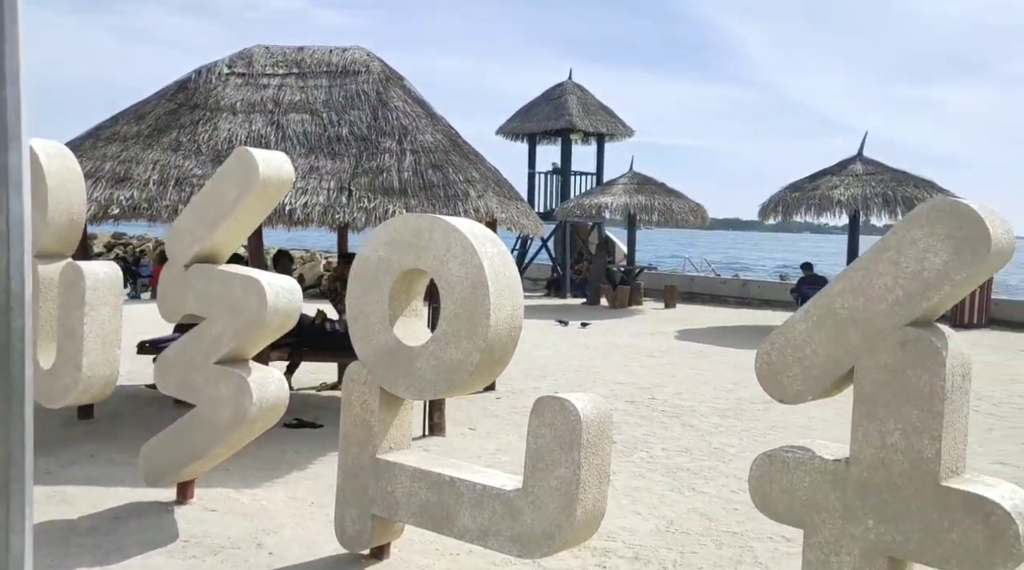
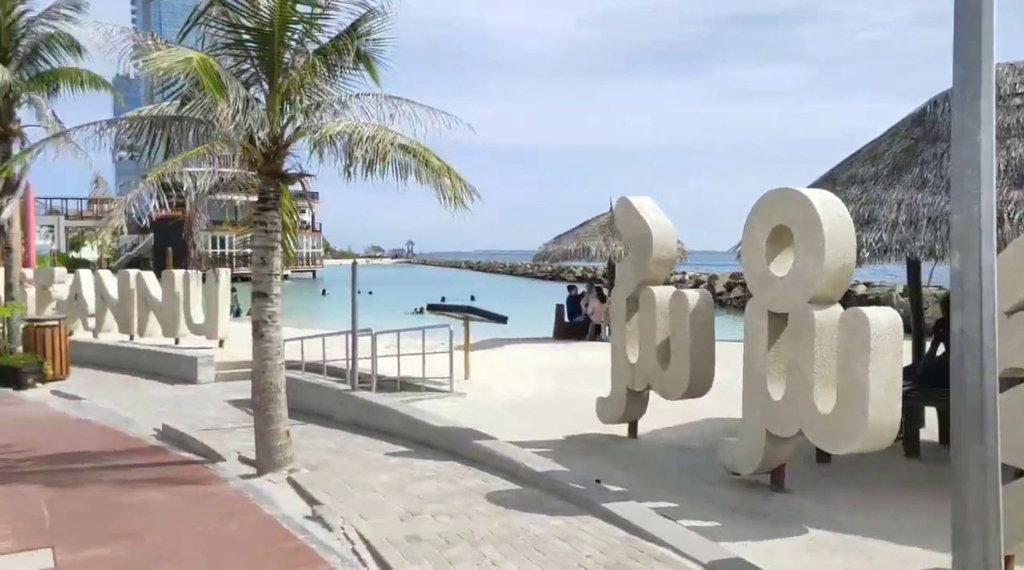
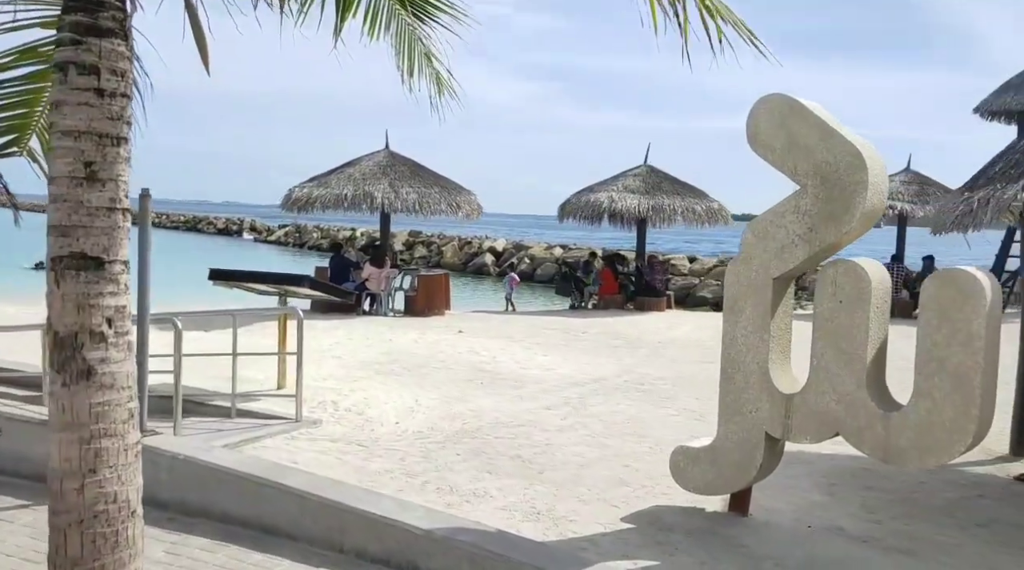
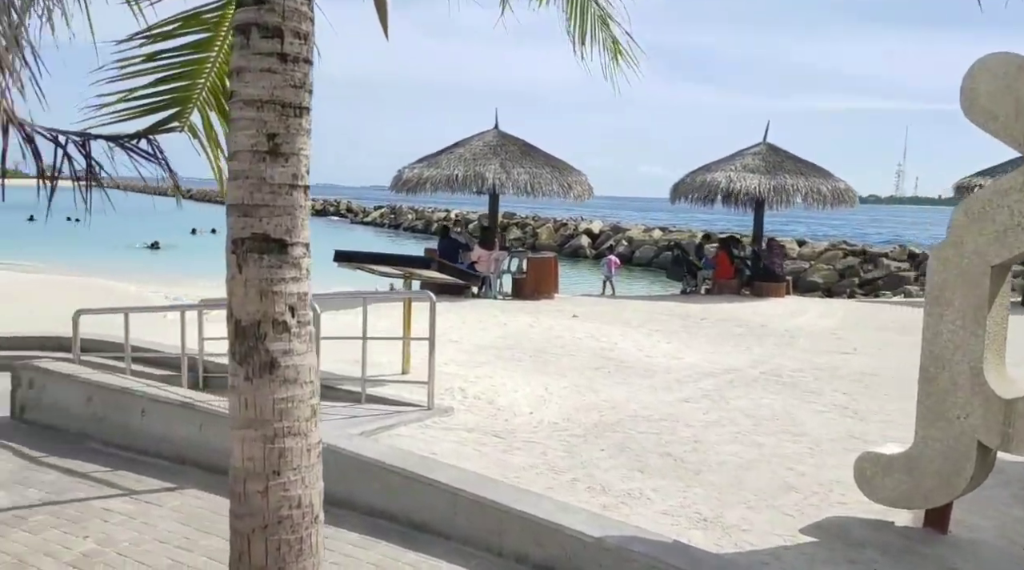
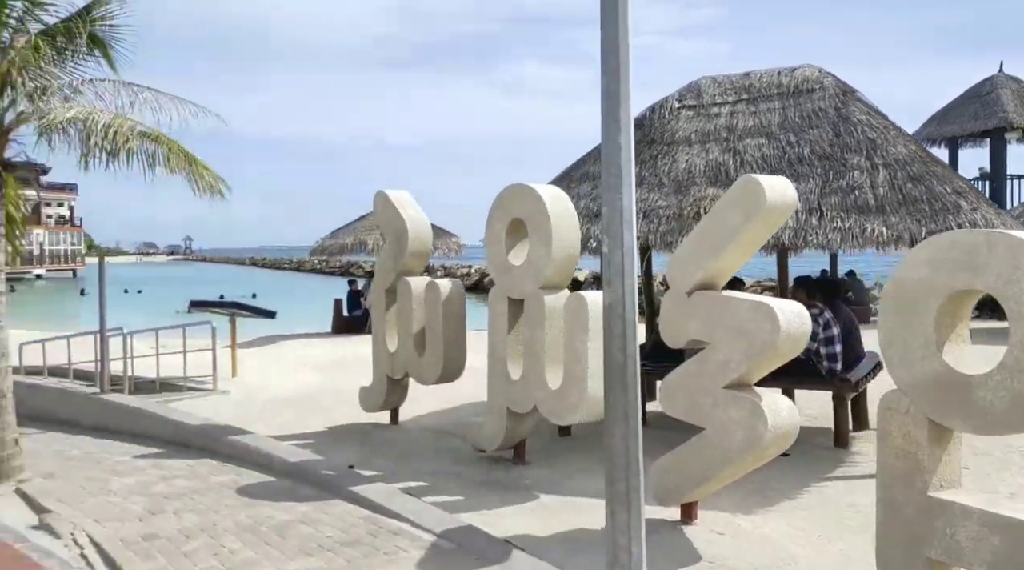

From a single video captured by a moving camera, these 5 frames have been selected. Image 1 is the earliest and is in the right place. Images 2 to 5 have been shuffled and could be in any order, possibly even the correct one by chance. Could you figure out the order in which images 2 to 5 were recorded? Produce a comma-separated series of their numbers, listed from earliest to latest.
5, 2, 3, 4
